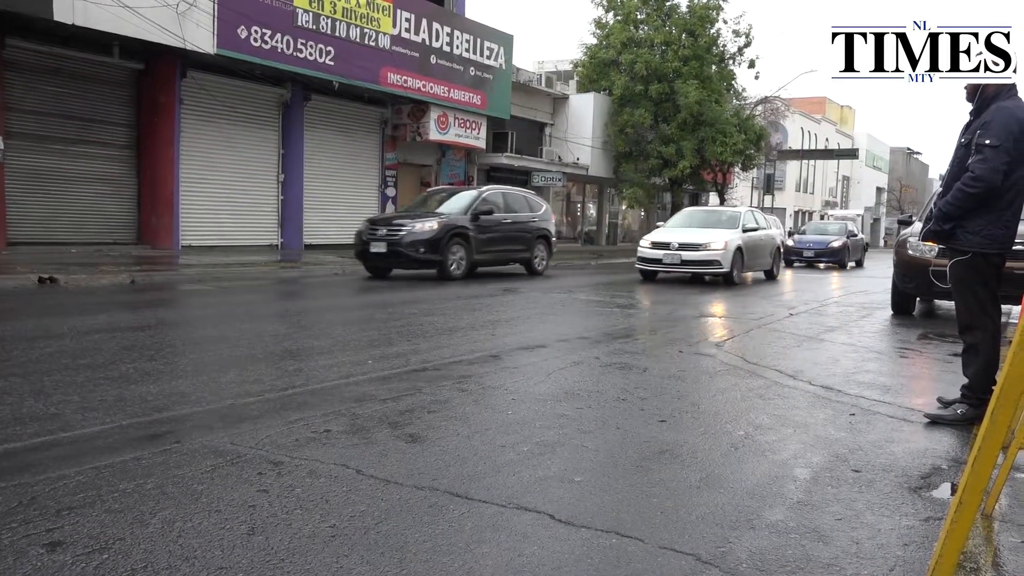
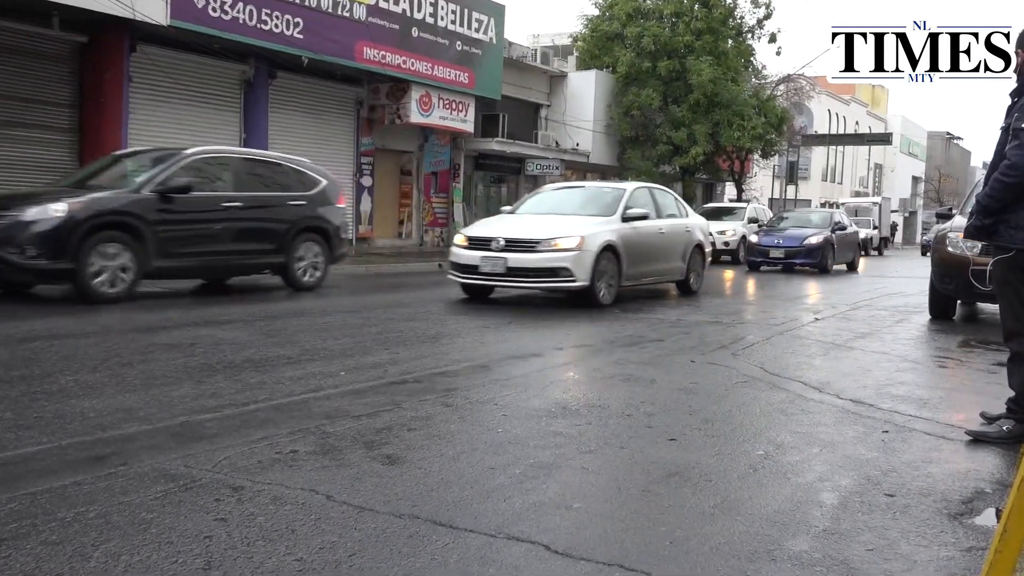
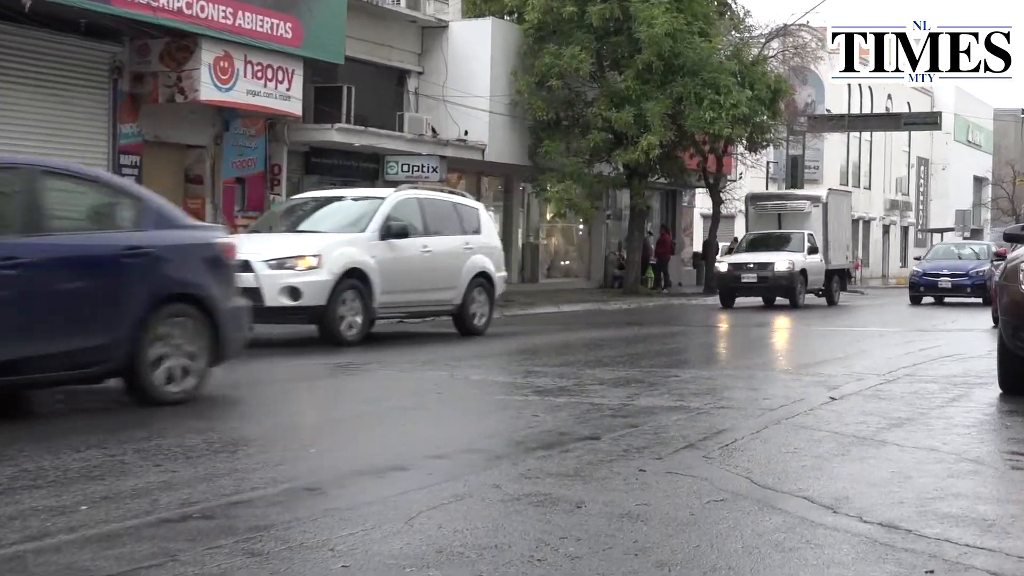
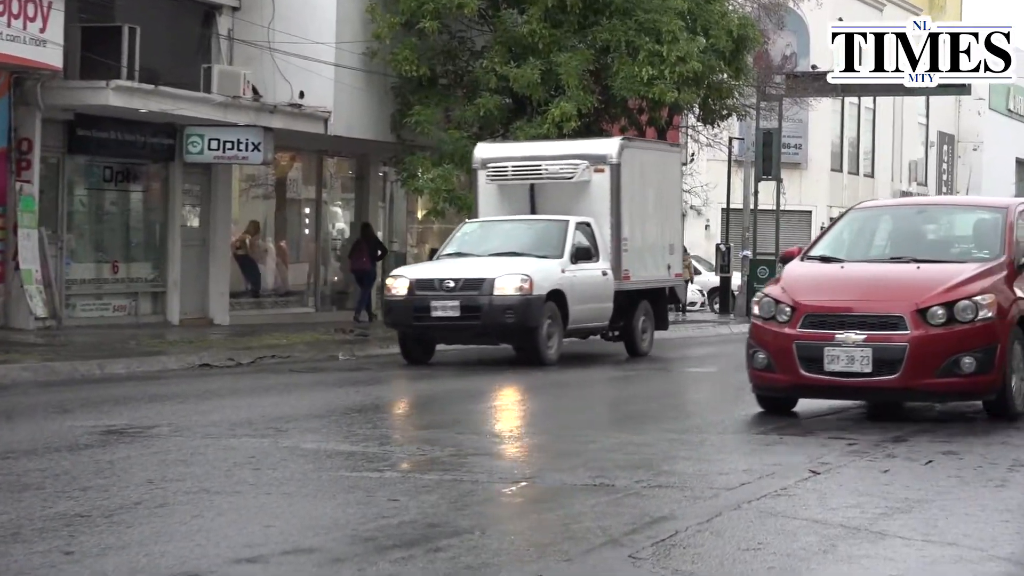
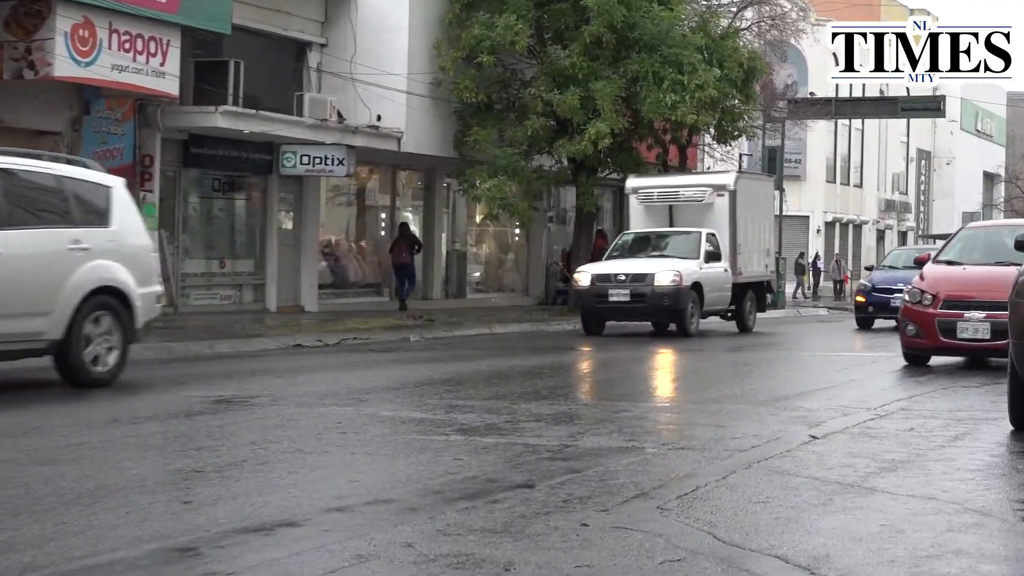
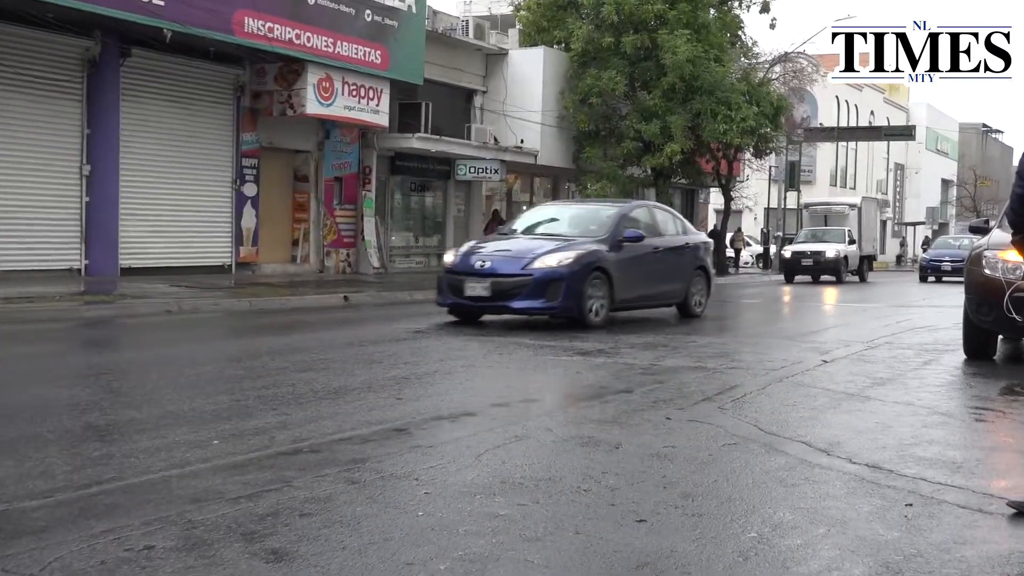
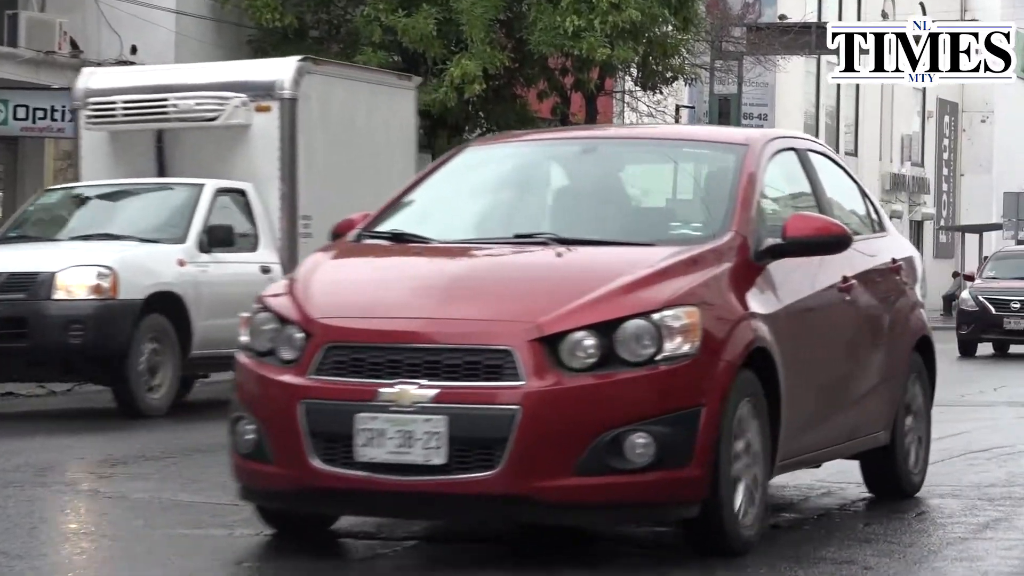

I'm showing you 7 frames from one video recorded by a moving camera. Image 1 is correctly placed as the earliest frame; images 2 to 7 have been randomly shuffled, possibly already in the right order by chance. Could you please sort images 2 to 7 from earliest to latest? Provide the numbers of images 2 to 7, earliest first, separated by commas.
2, 6, 3, 5, 4, 7
